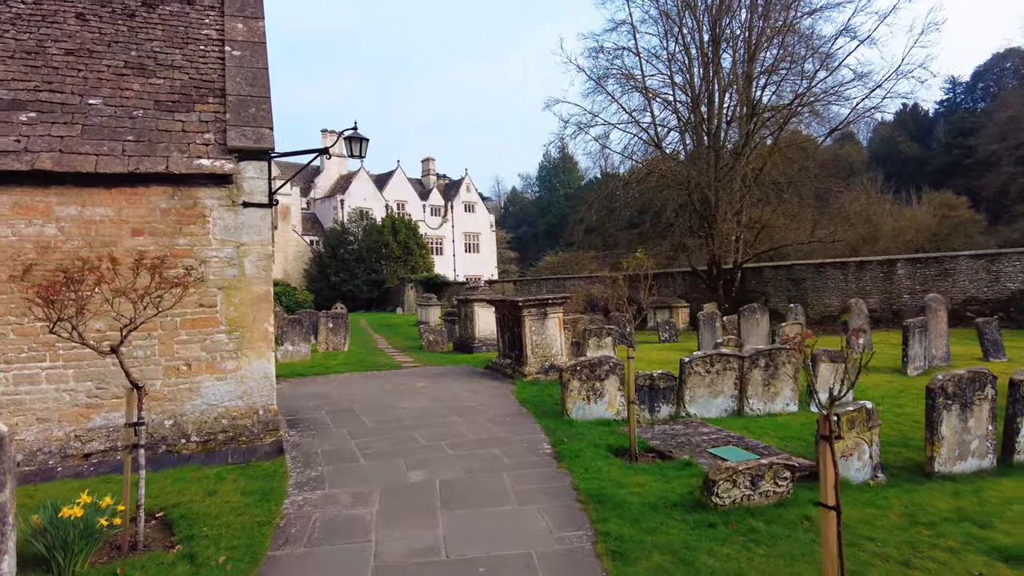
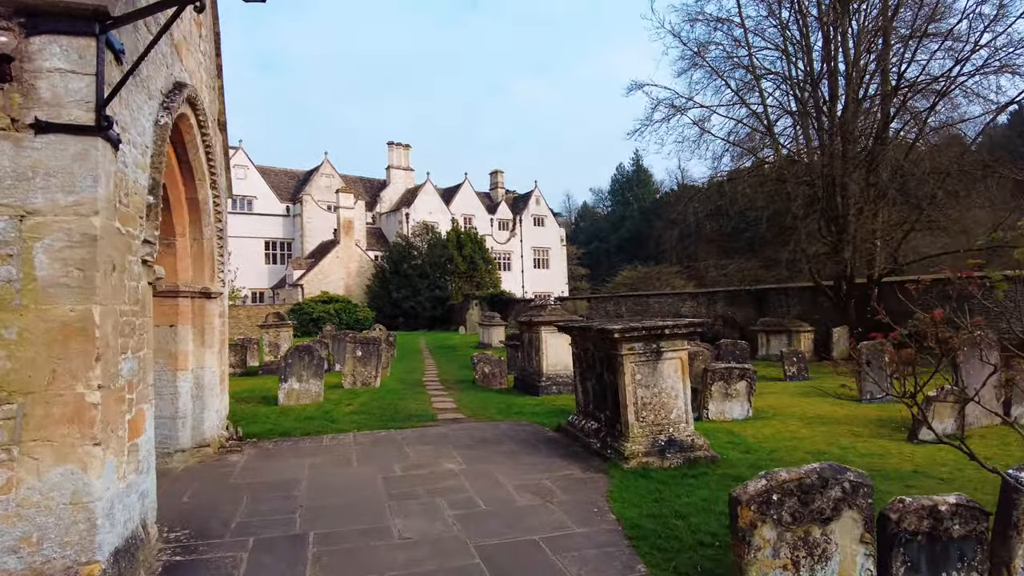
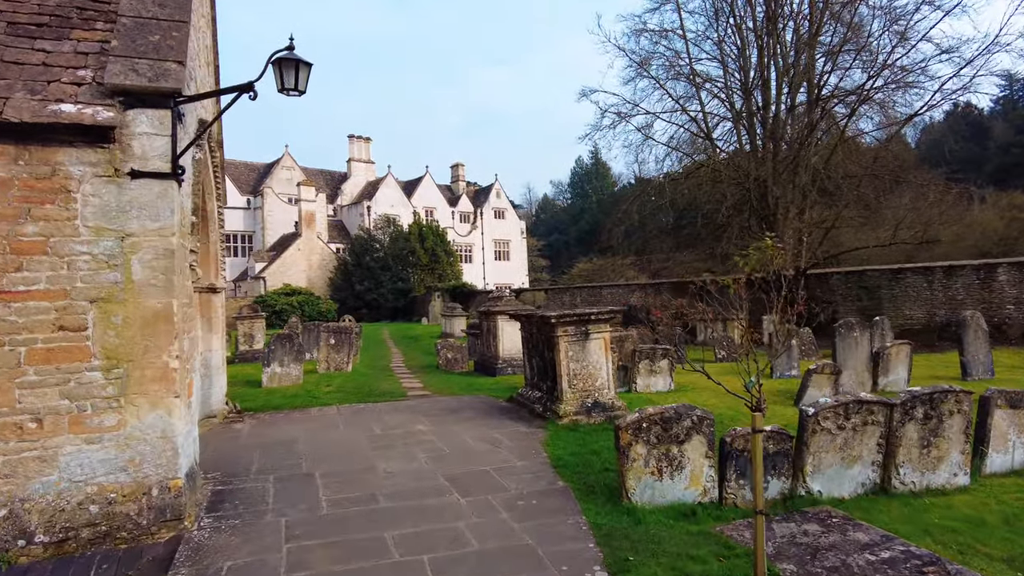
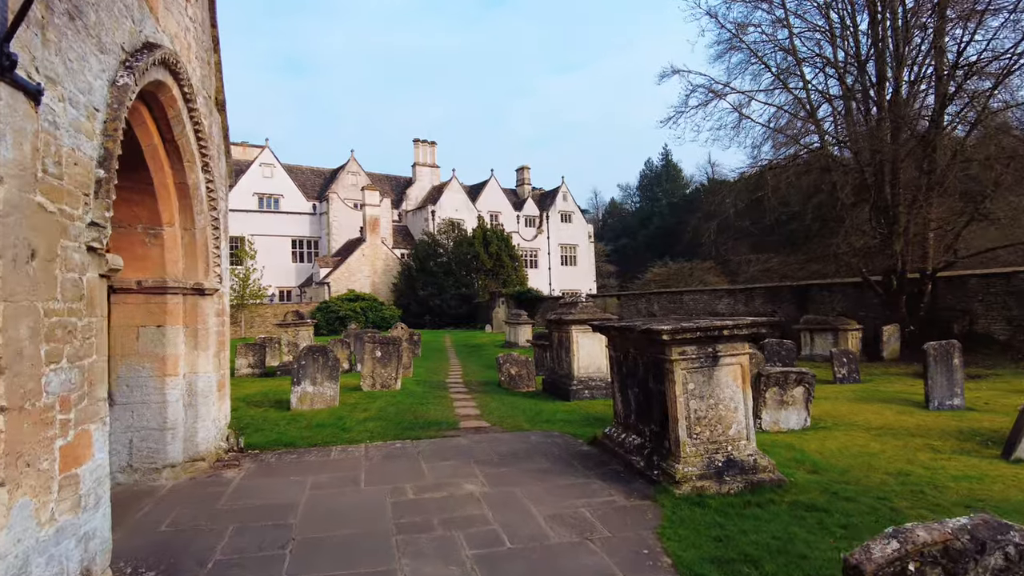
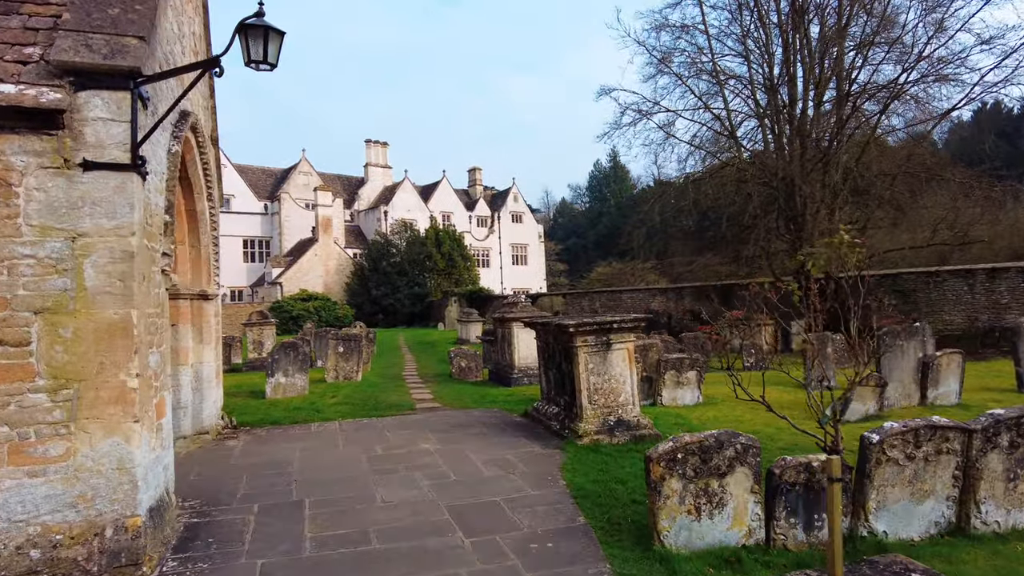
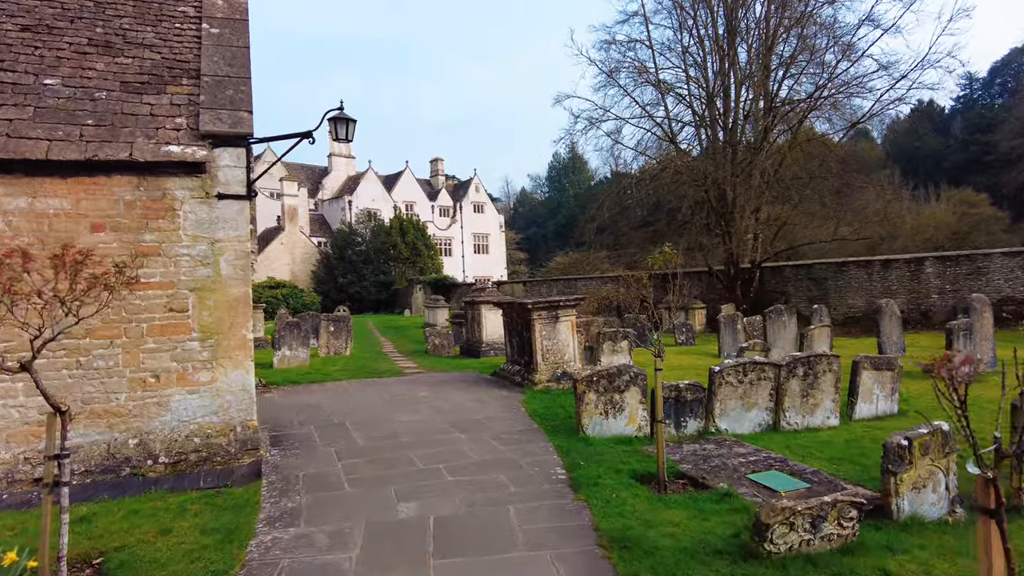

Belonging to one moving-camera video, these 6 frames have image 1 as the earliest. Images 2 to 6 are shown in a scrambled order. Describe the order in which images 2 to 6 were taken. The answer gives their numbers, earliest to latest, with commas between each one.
6, 3, 5, 2, 4
